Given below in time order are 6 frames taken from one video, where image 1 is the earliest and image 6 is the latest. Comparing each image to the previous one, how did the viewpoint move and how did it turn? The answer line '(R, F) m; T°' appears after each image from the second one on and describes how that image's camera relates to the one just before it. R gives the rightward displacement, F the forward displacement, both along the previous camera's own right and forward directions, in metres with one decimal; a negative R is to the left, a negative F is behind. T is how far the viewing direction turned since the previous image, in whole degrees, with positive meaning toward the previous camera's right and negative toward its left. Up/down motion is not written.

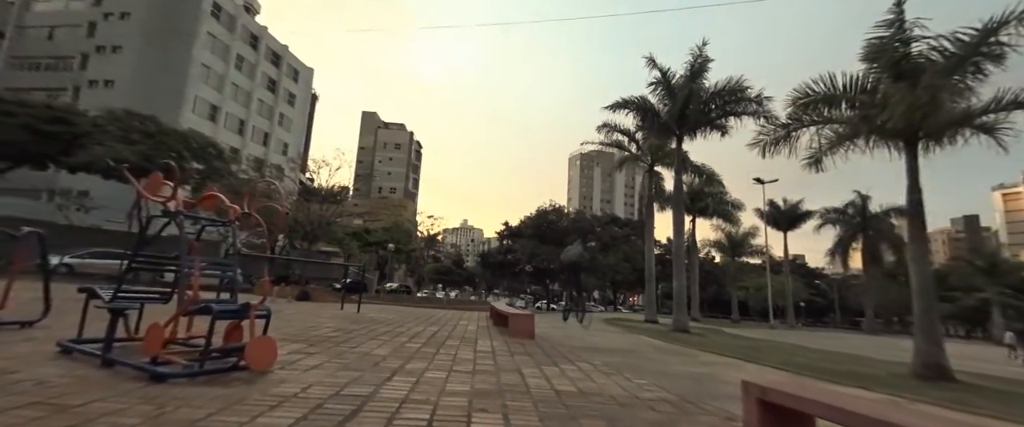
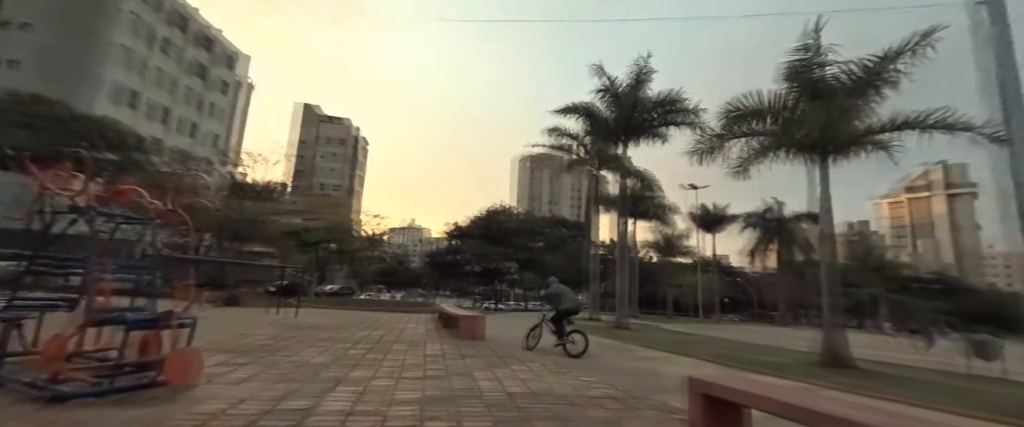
(+0.1, 0.0) m; +7°
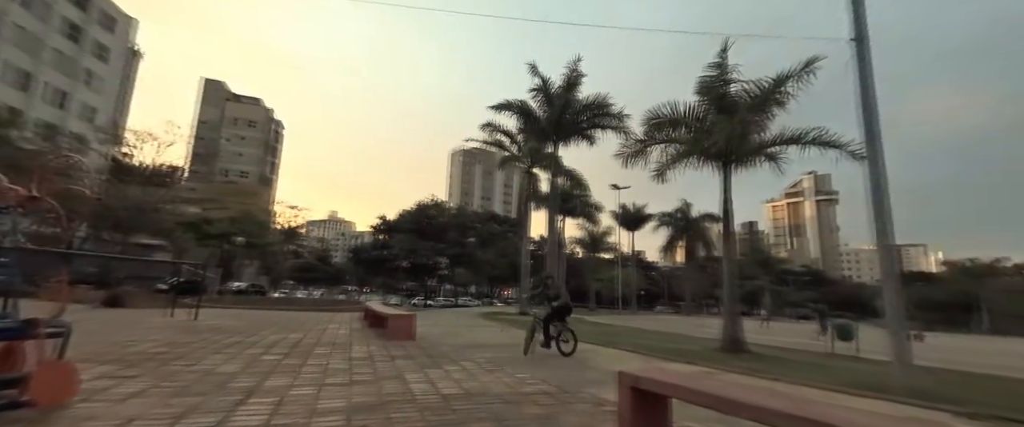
(-0.1, +0.1) m; +9°
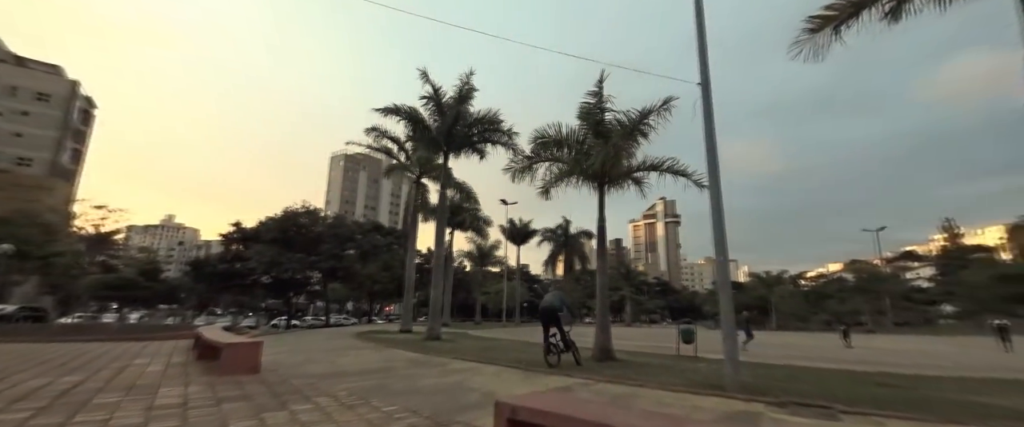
(+0.1, +0.4) m; +15°
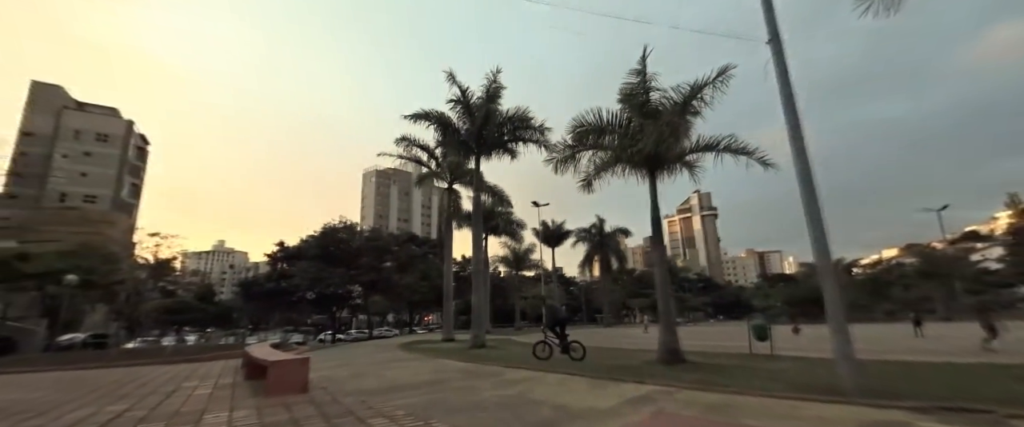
(-0.3, +0.6) m; -4°
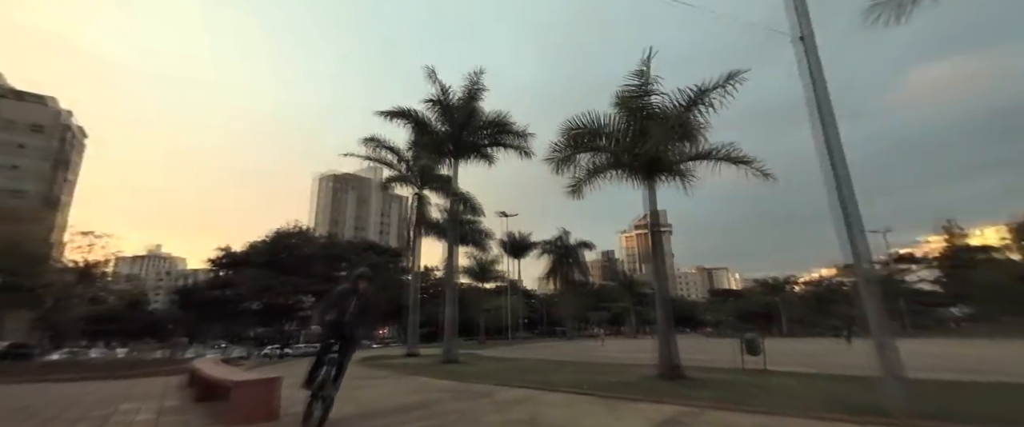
(-0.6, +0.6) m; +6°
